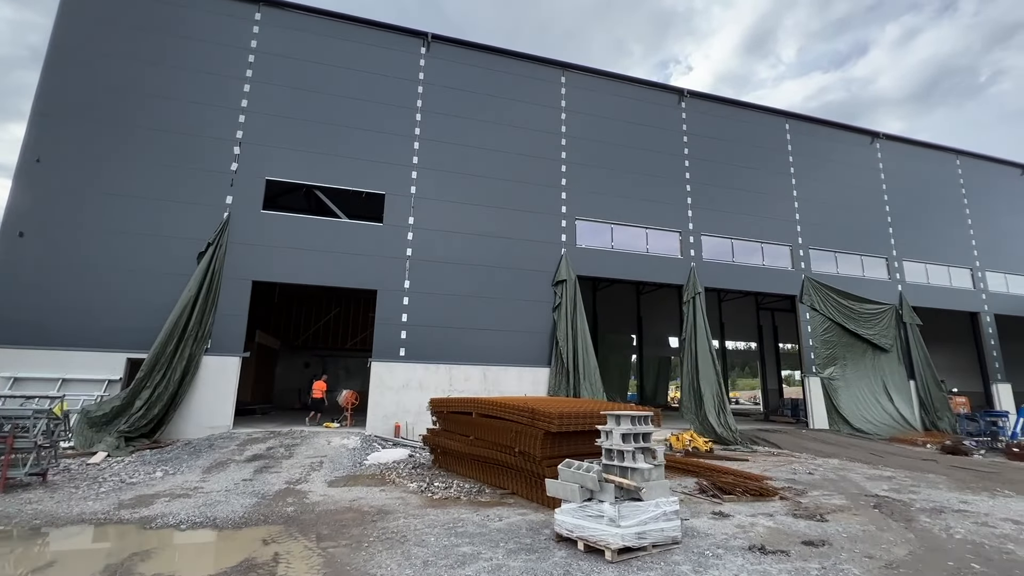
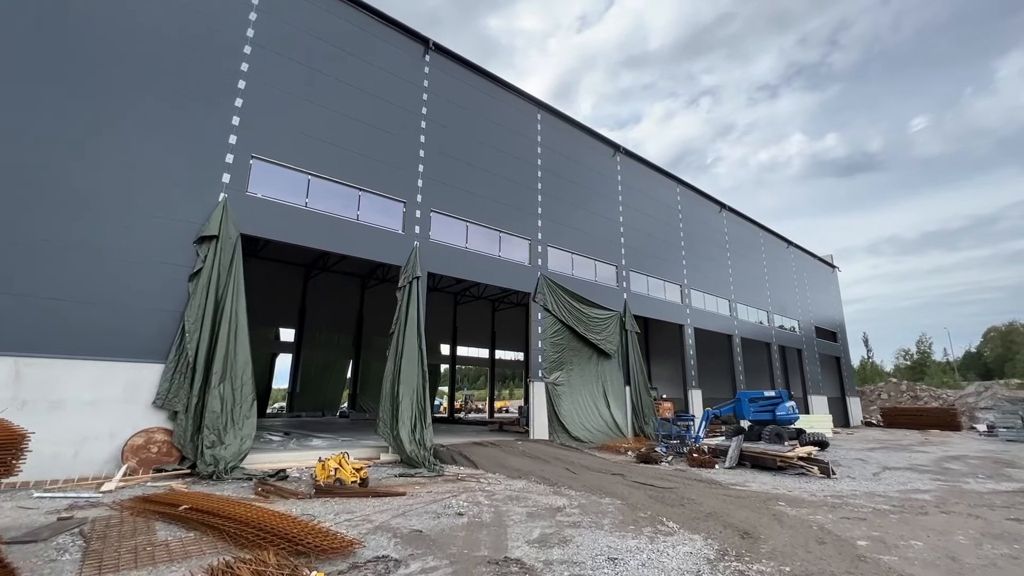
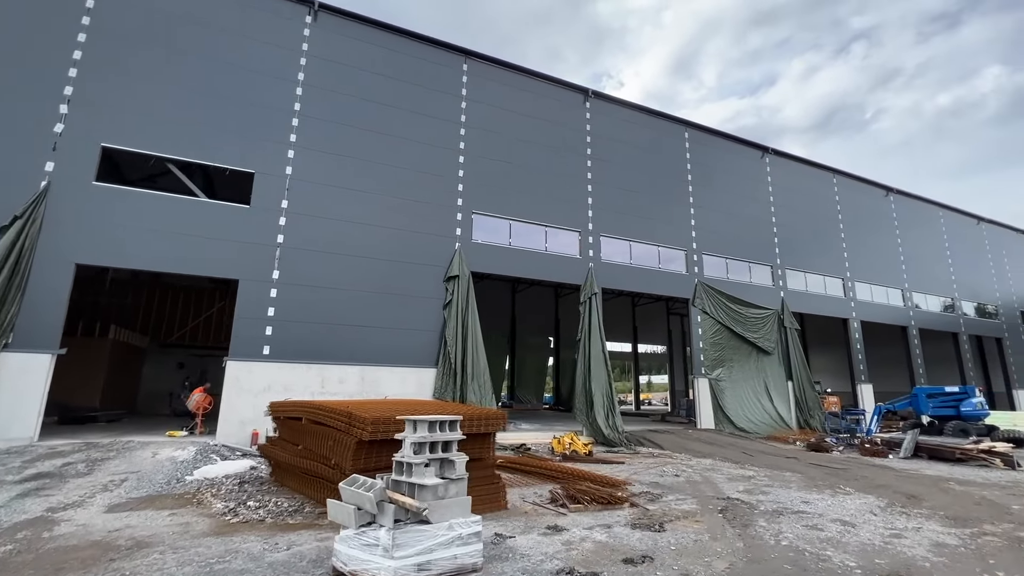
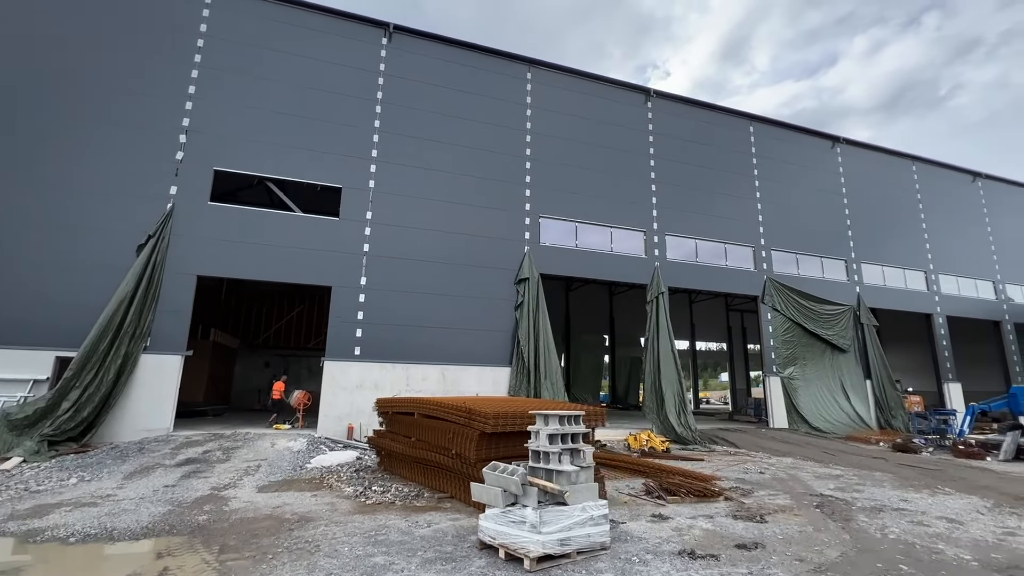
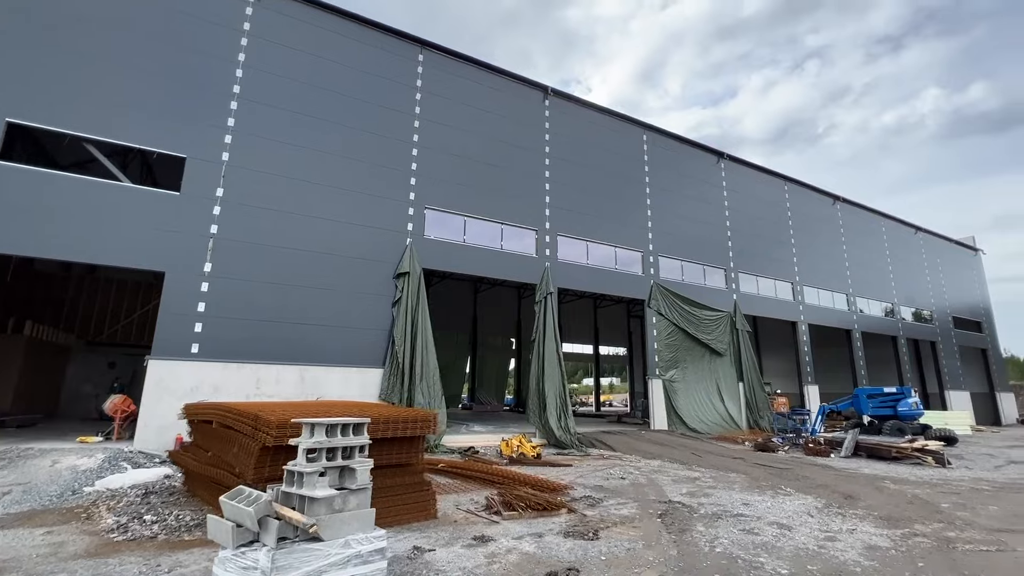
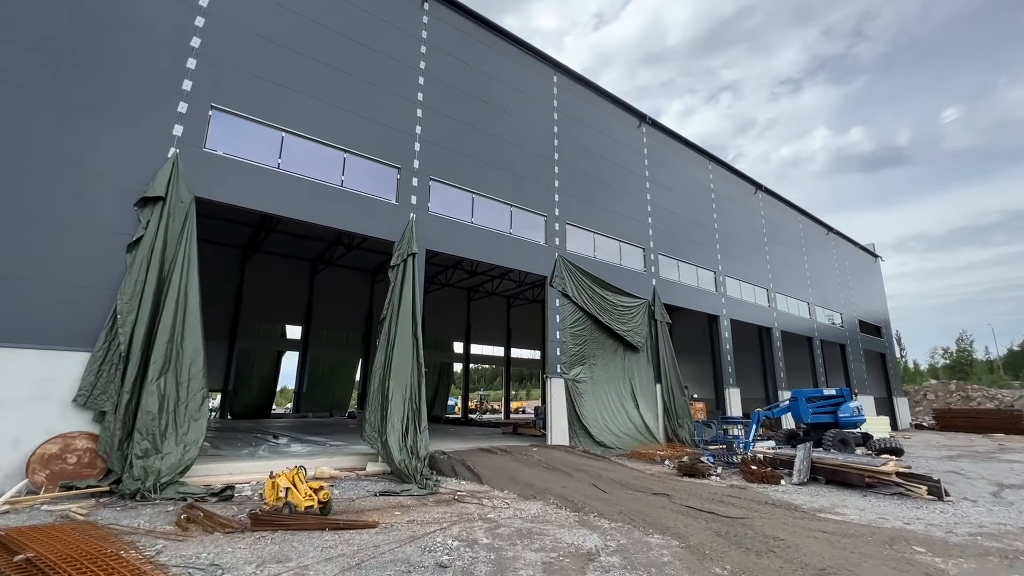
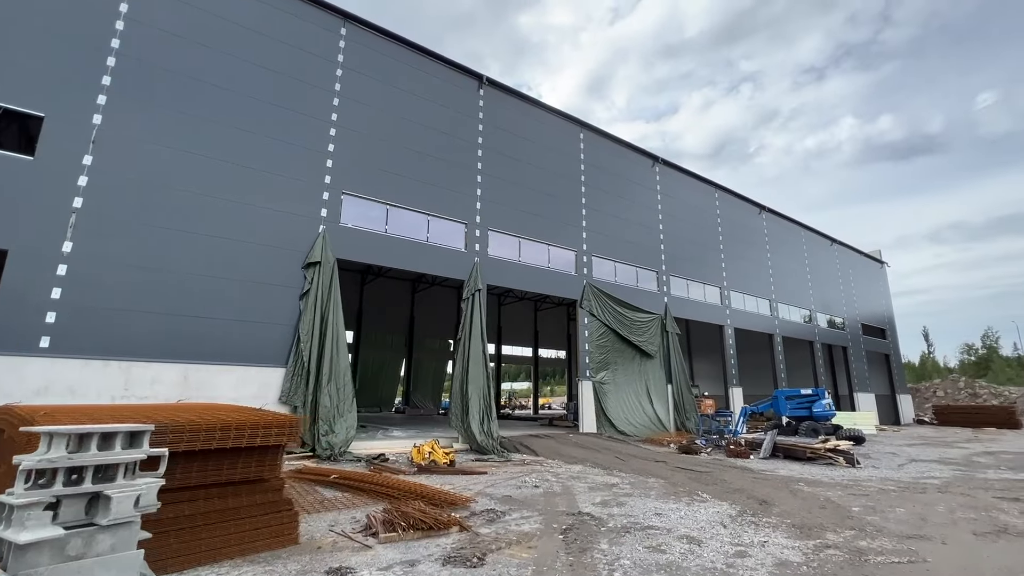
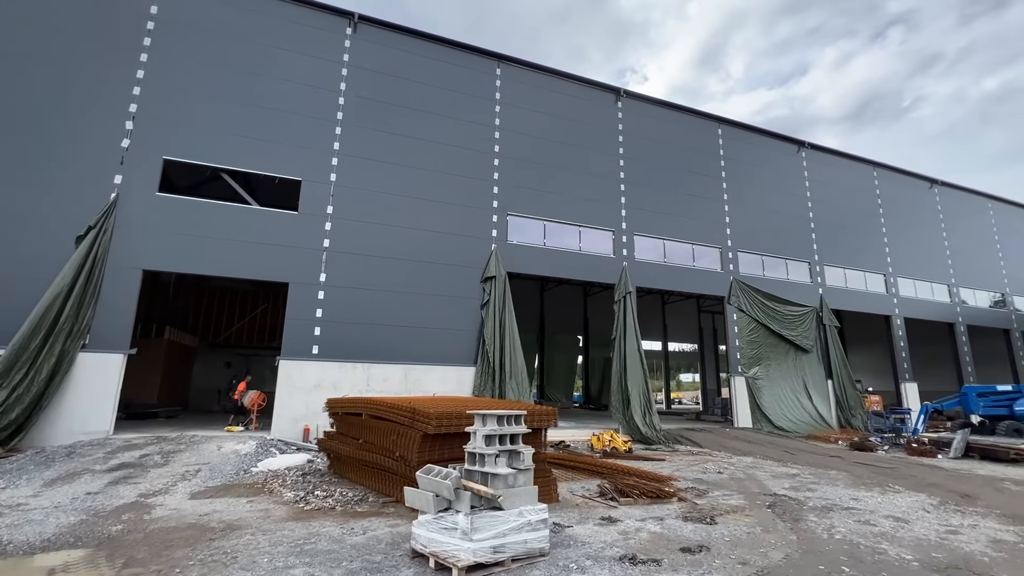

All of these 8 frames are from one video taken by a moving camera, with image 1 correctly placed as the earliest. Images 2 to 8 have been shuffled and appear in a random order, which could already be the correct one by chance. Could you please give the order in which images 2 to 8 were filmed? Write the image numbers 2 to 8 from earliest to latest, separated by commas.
4, 8, 3, 5, 7, 2, 6
